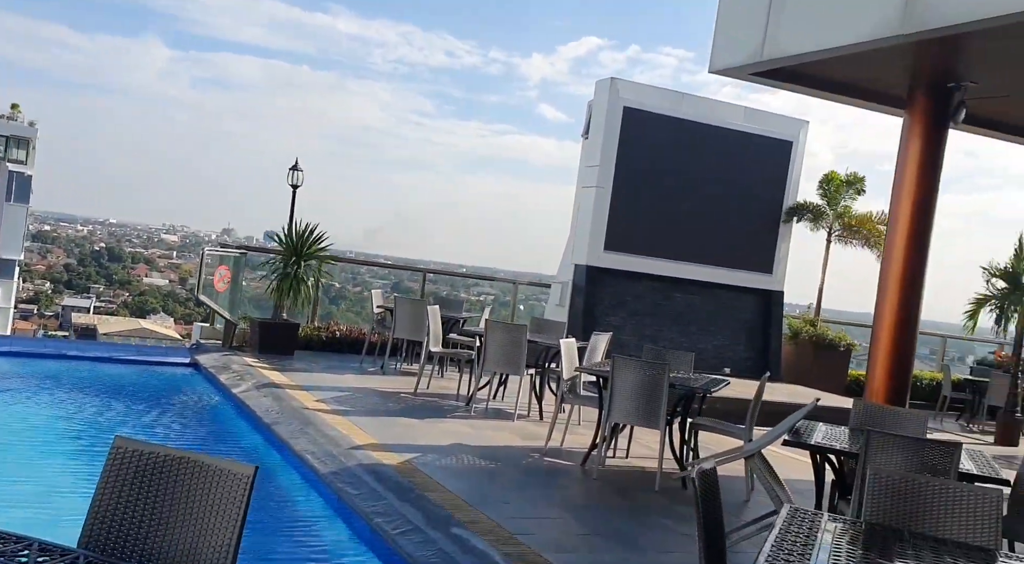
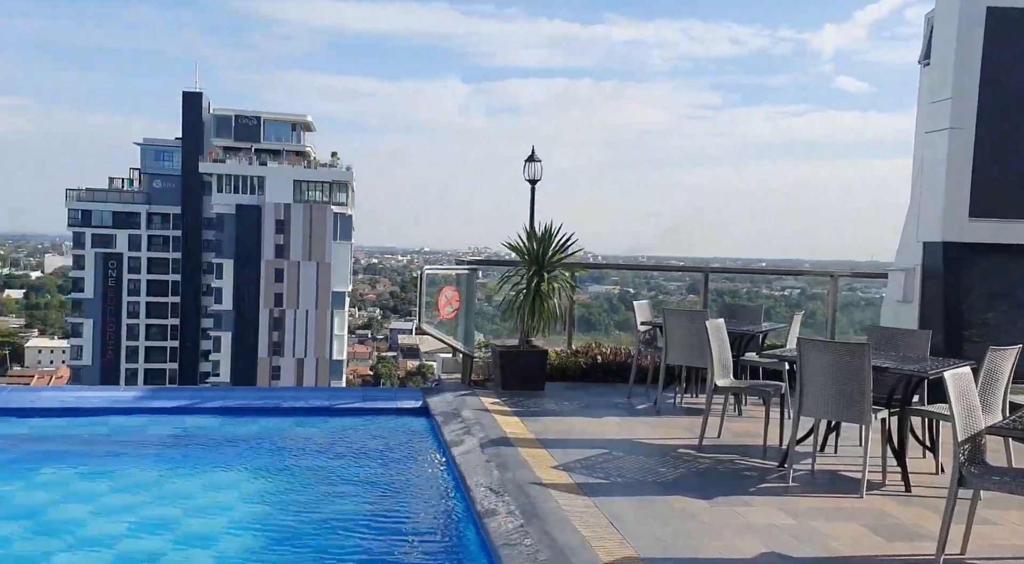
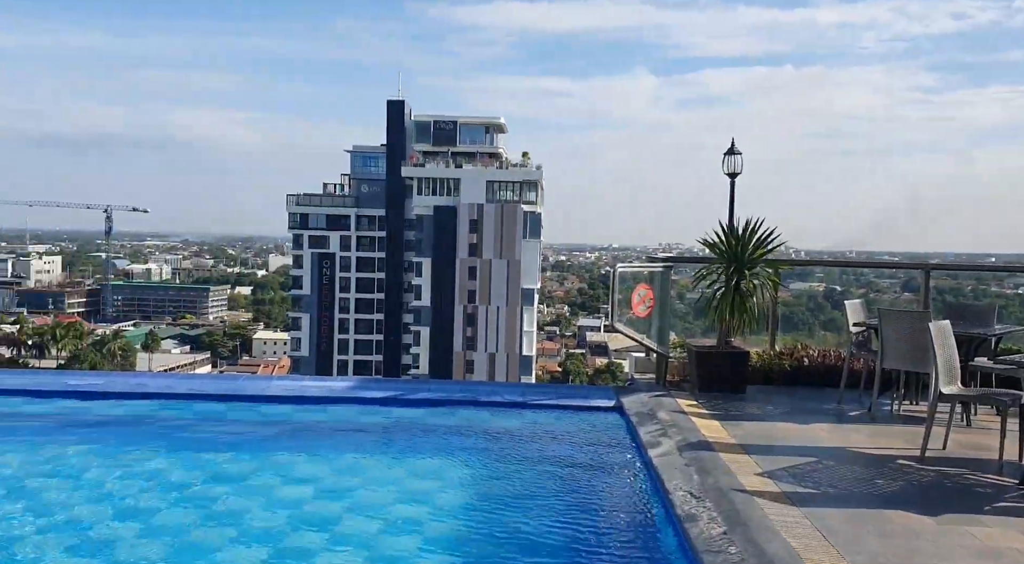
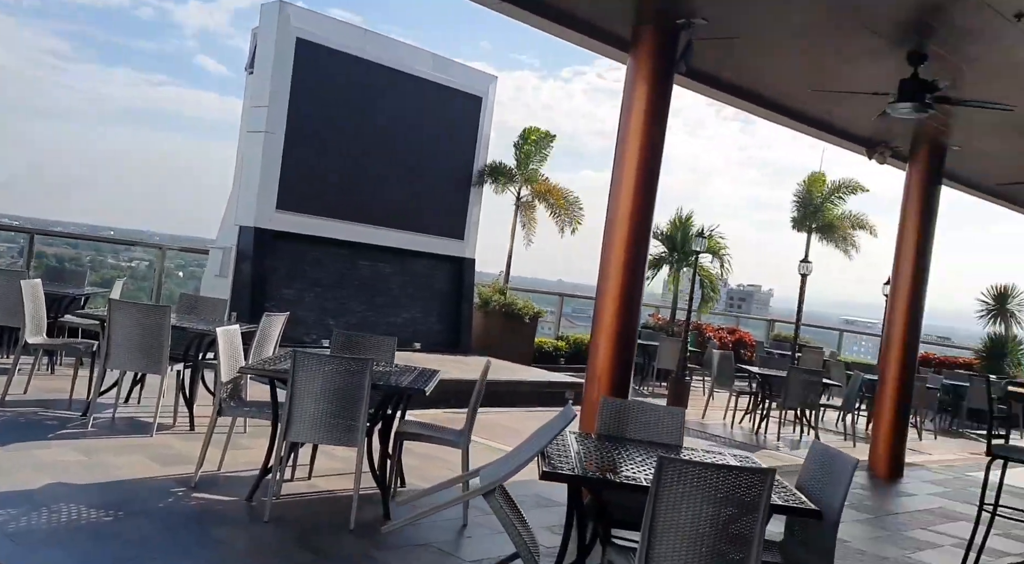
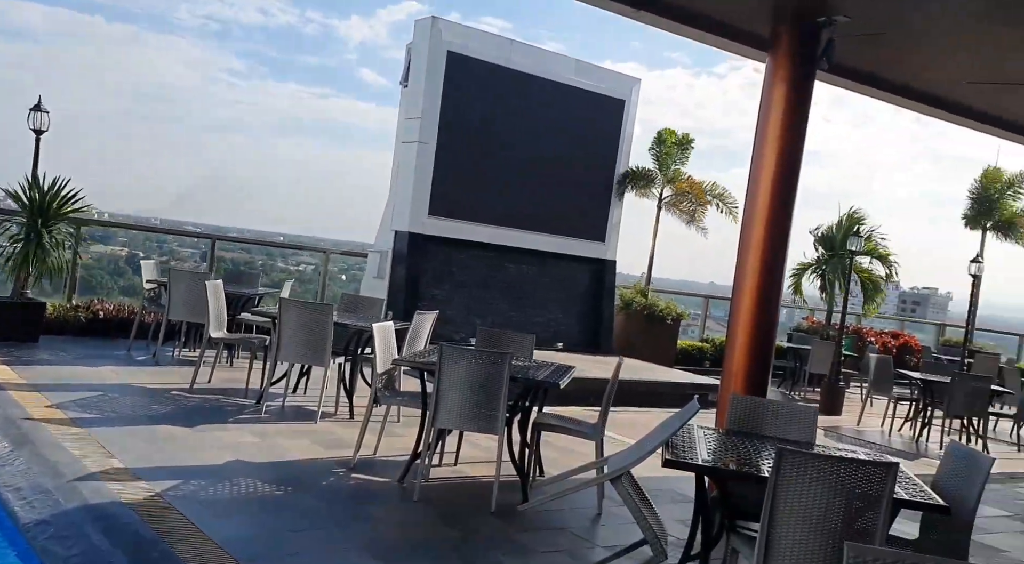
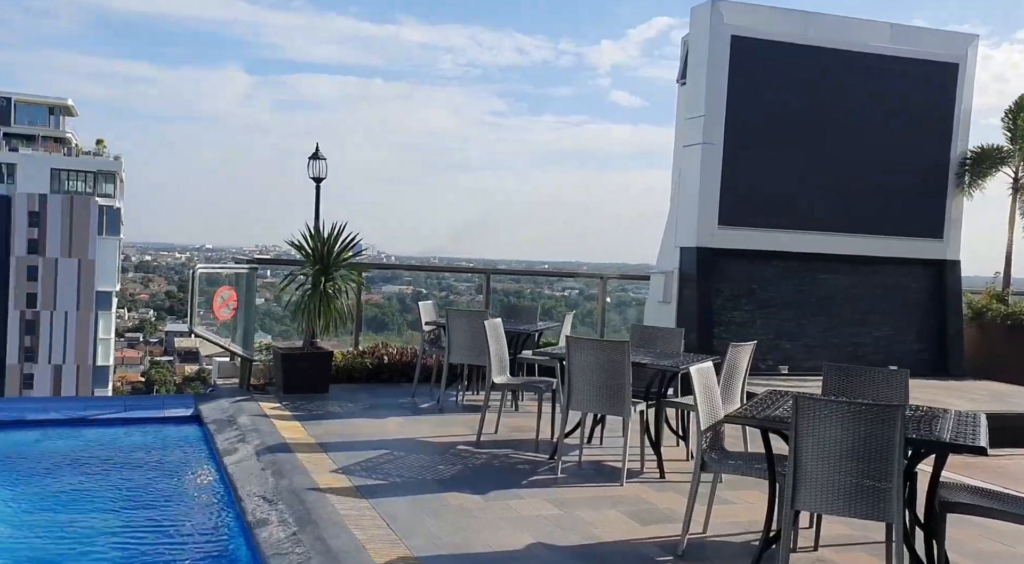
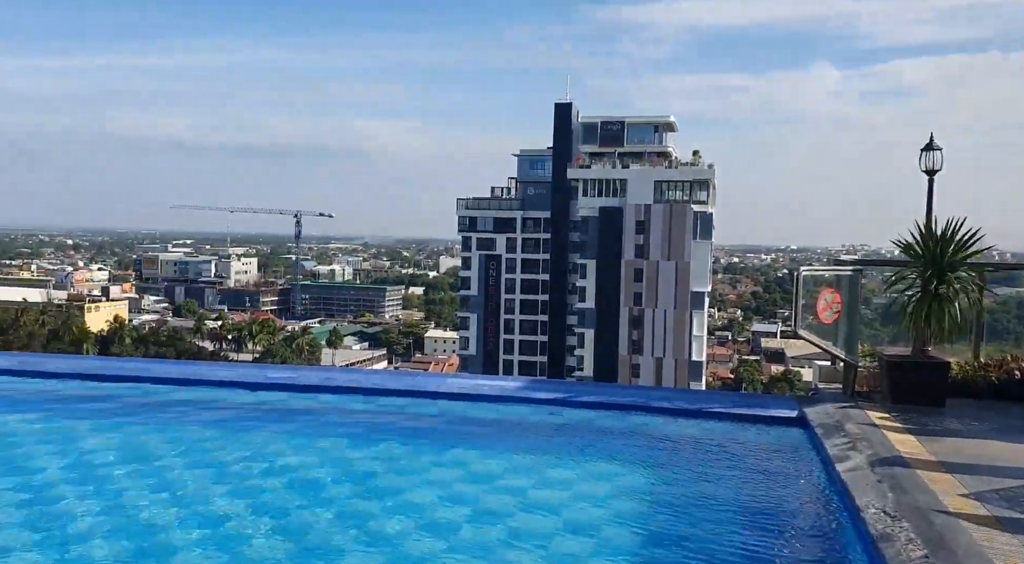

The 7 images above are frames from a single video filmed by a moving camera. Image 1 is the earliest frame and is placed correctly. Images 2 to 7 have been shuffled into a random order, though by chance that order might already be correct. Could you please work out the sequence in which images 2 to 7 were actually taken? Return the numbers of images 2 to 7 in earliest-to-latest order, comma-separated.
5, 4, 6, 2, 3, 7
